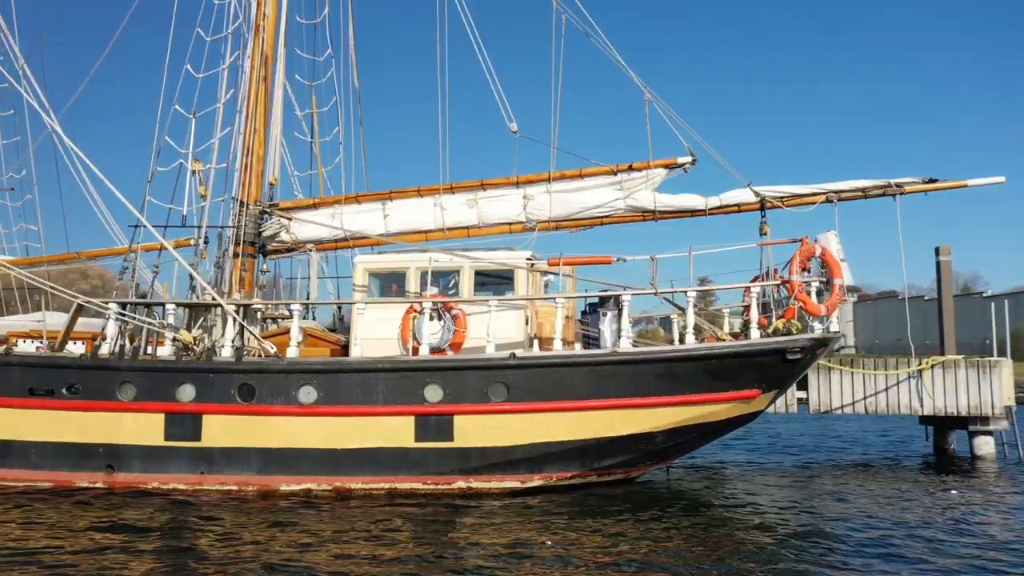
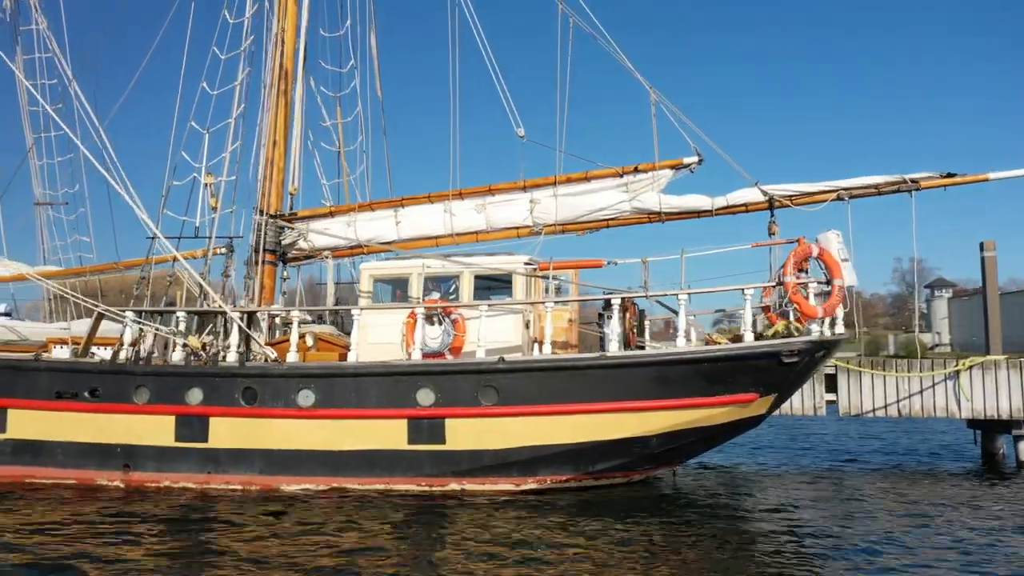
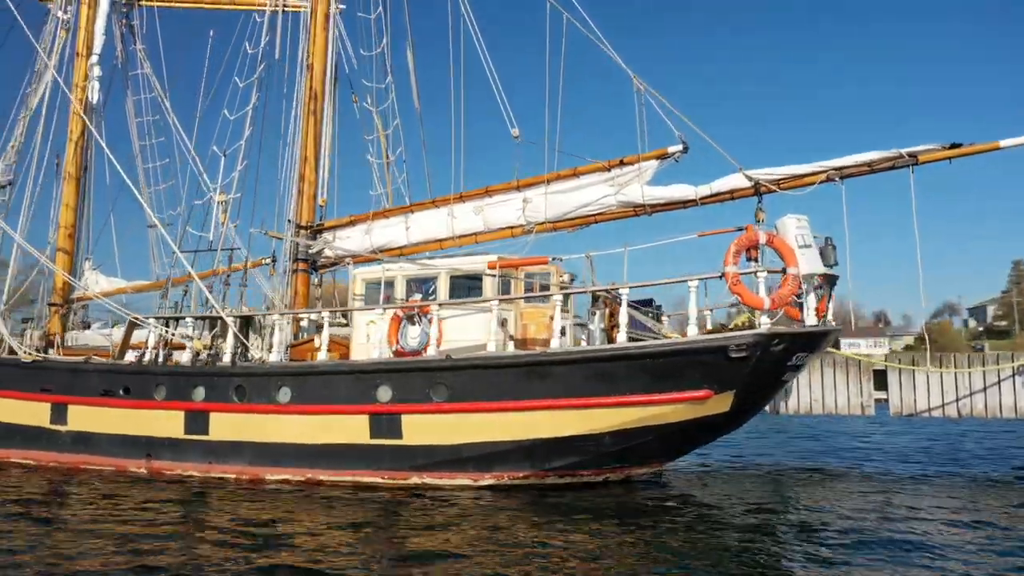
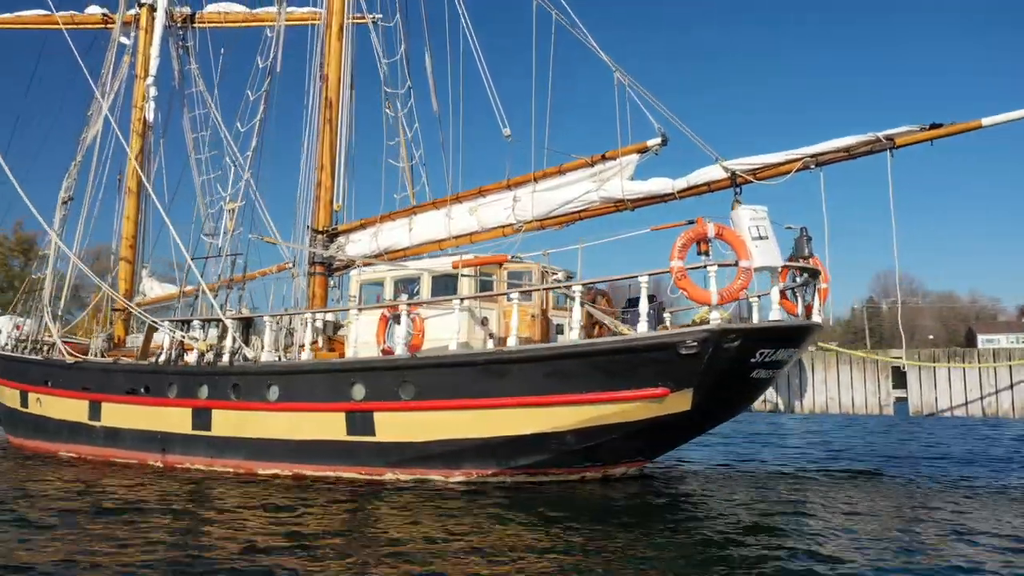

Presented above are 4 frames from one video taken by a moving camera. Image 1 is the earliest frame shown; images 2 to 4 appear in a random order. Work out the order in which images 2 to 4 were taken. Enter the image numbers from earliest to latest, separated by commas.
2, 3, 4
